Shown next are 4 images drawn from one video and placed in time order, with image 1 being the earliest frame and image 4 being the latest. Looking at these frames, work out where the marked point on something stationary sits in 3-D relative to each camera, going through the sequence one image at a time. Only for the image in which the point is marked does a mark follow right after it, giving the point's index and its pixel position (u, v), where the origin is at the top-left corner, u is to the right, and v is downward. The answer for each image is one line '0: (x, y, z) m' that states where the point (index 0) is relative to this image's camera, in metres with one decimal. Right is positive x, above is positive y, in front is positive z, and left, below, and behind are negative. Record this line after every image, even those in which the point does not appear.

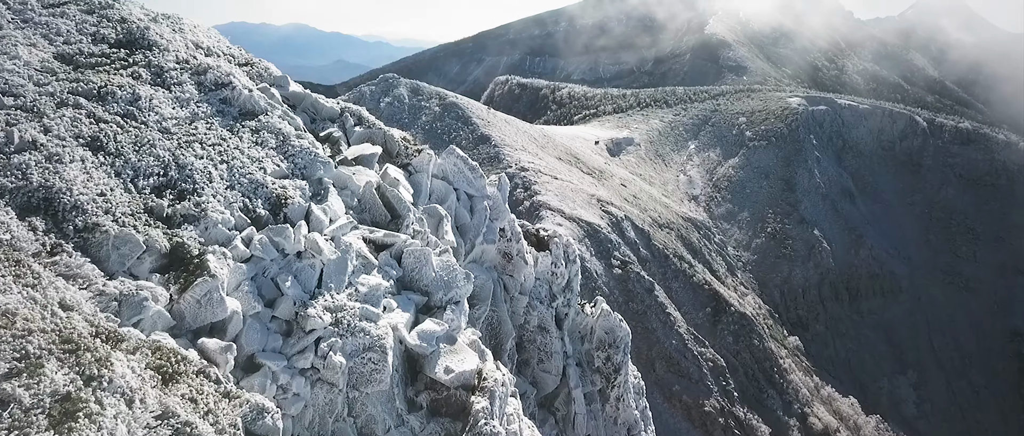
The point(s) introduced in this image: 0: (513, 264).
0: (0.0, -0.9, +11.6) m
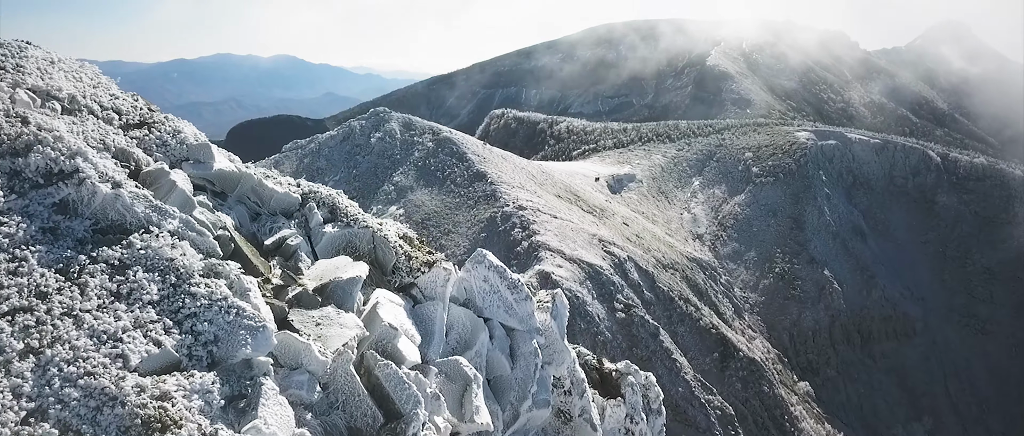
0: (+0.8, -2.7, +7.4) m
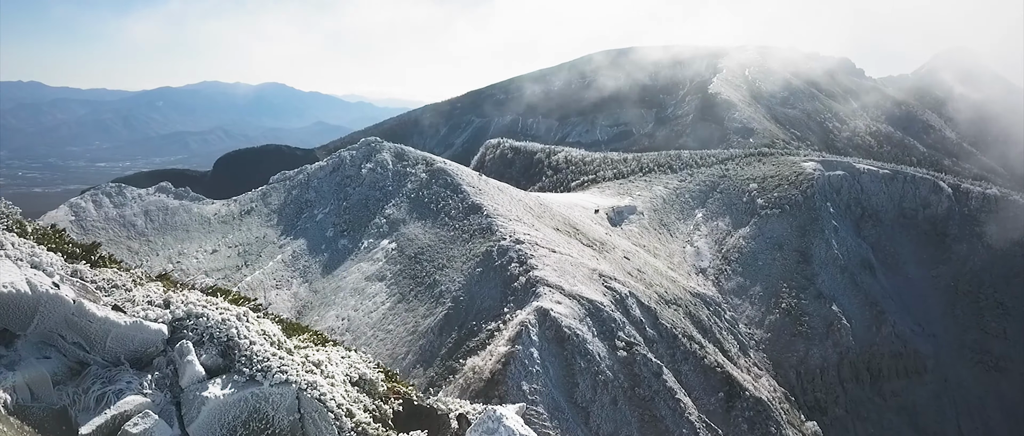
0: (+1.0, -3.7, +4.4) m
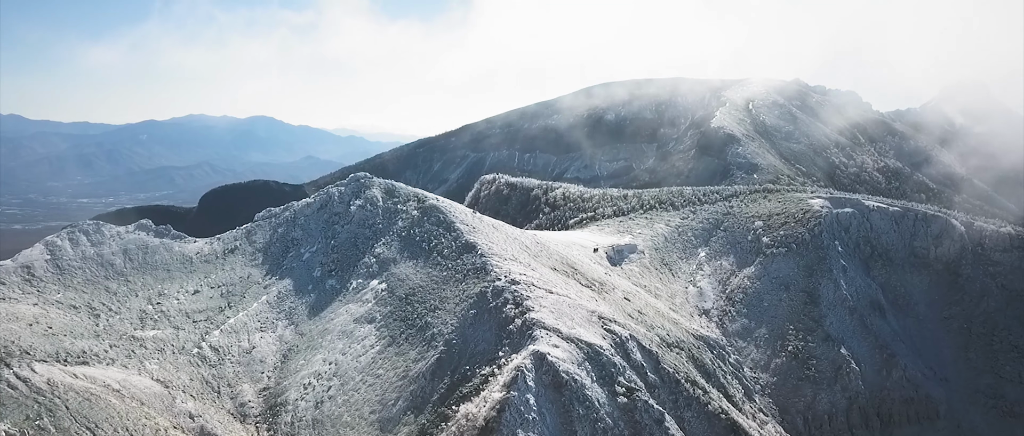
0: (+1.0, -4.4, +1.6) m
